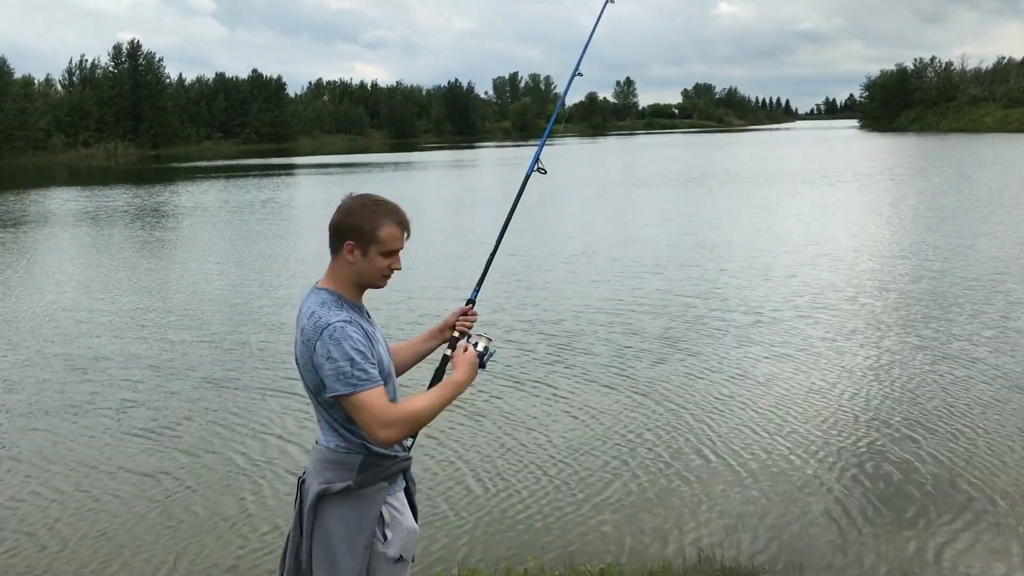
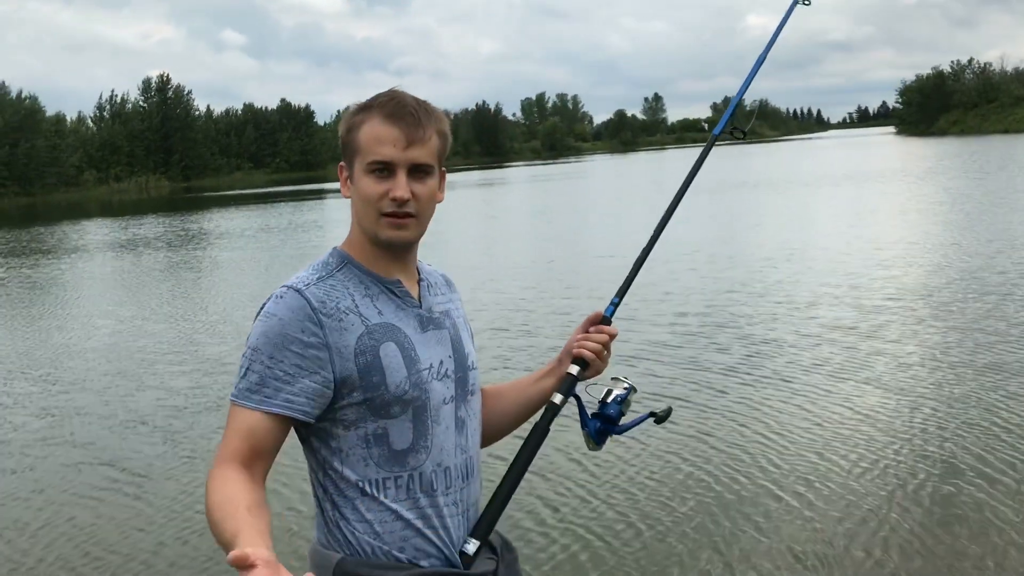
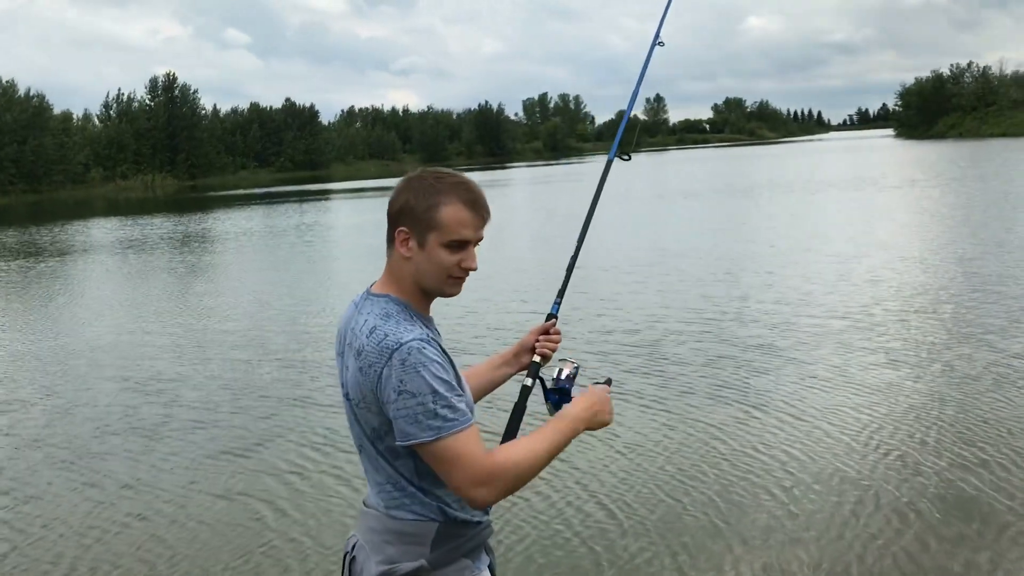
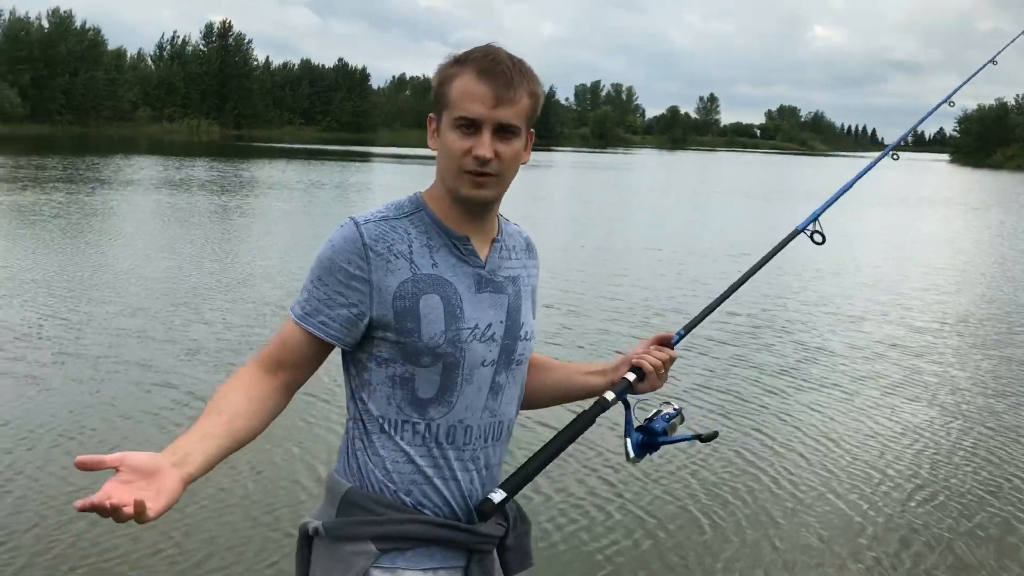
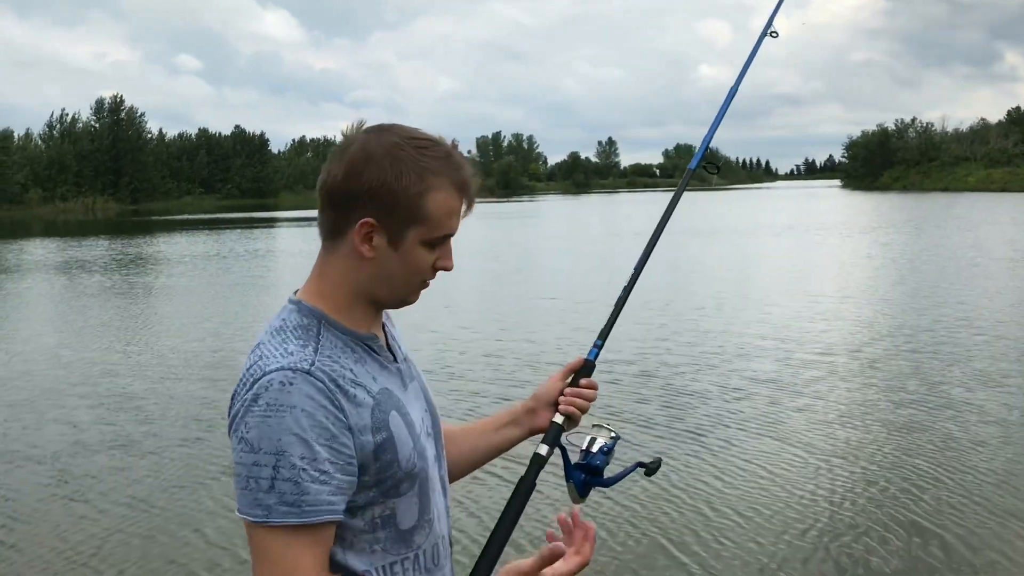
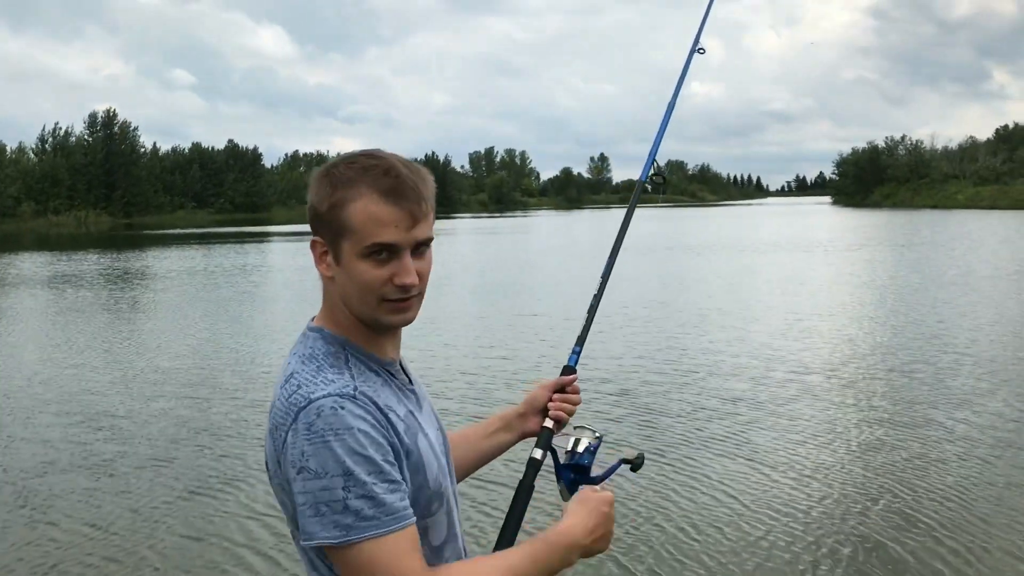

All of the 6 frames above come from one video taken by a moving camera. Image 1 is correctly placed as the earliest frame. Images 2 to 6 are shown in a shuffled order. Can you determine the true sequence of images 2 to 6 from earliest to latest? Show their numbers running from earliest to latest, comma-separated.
3, 6, 5, 2, 4
